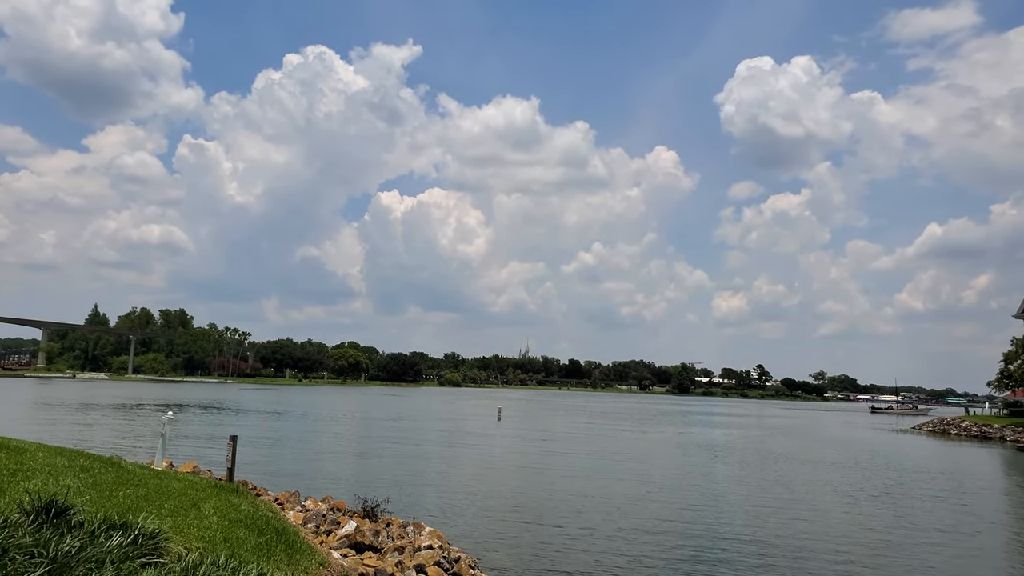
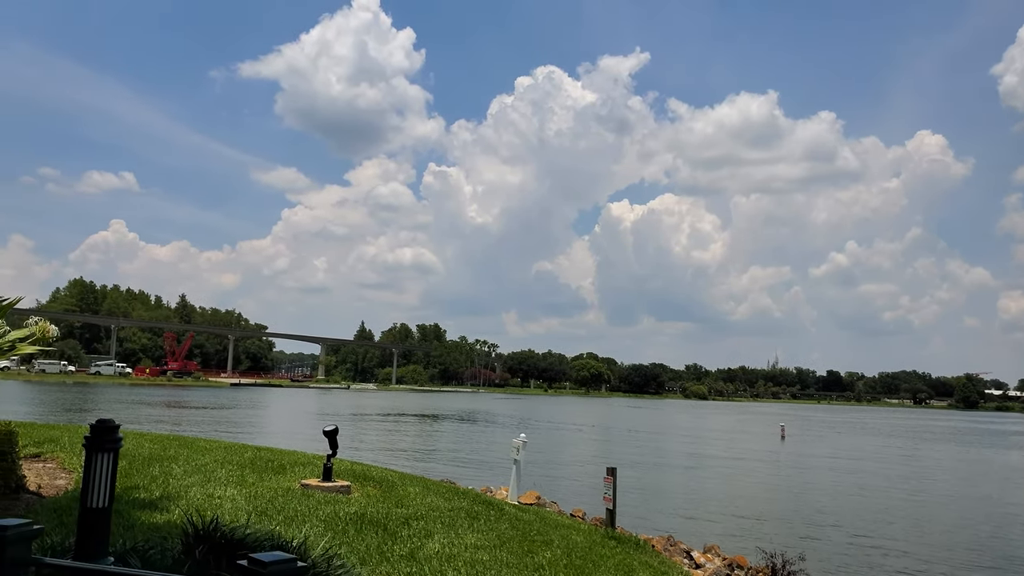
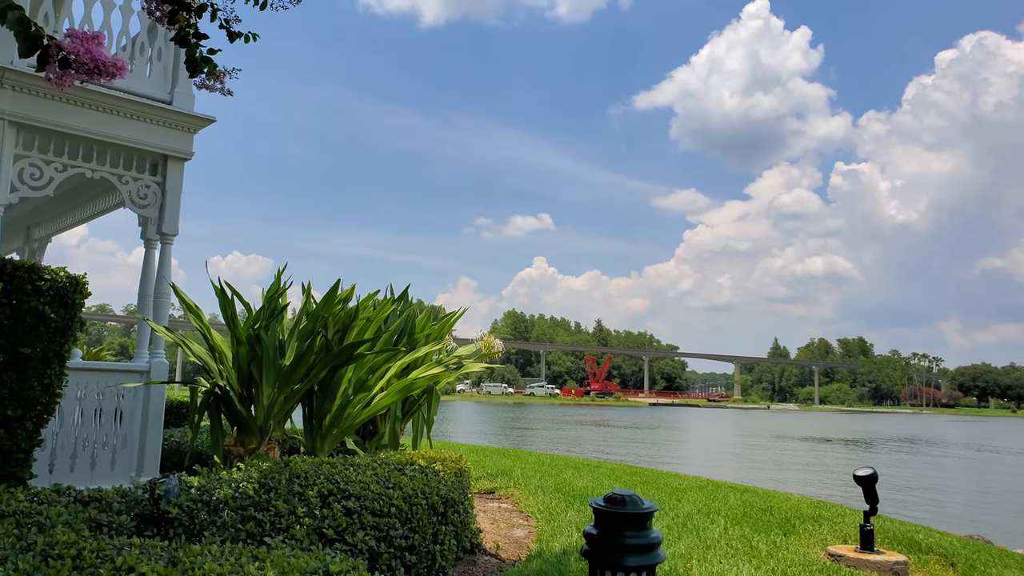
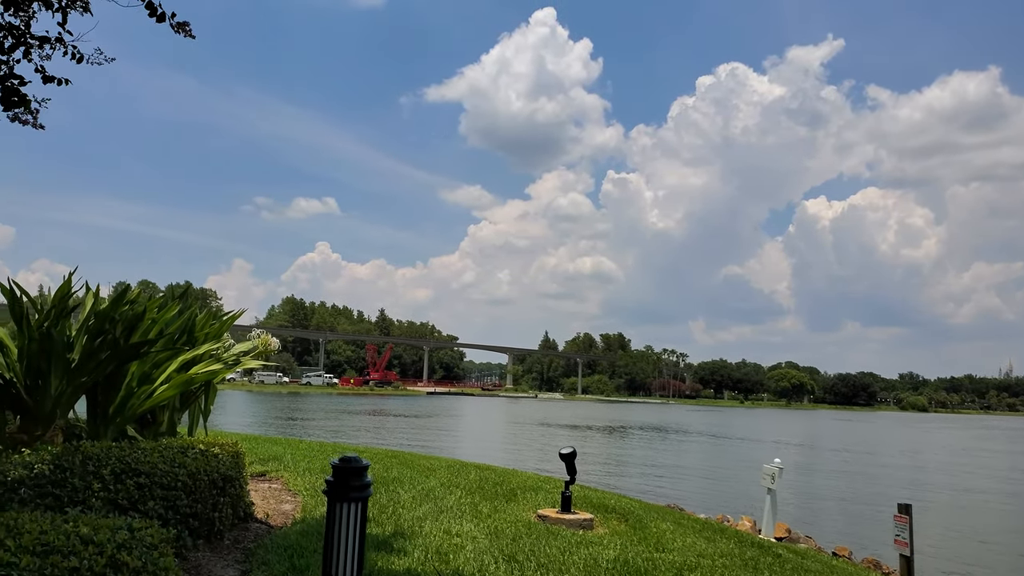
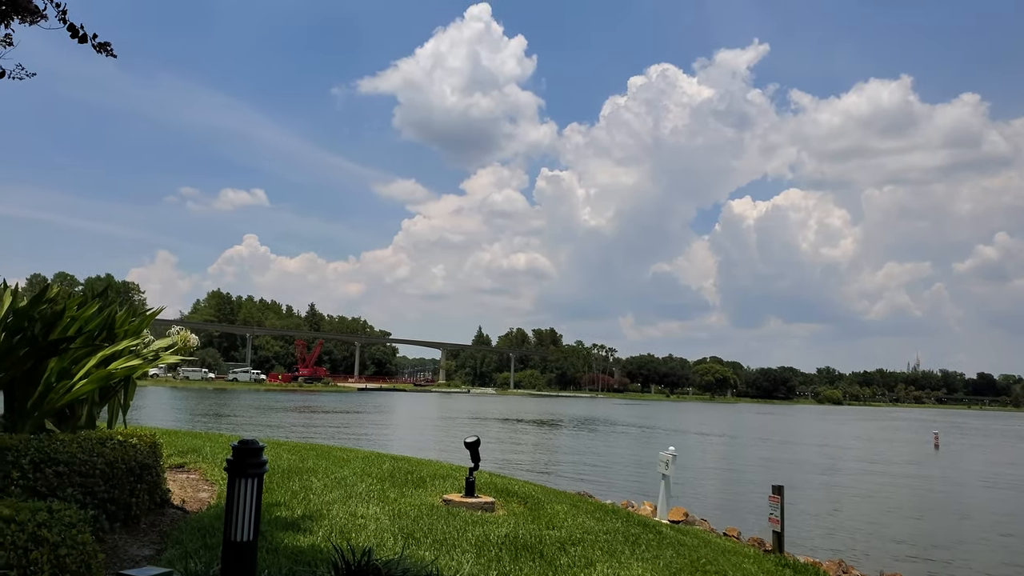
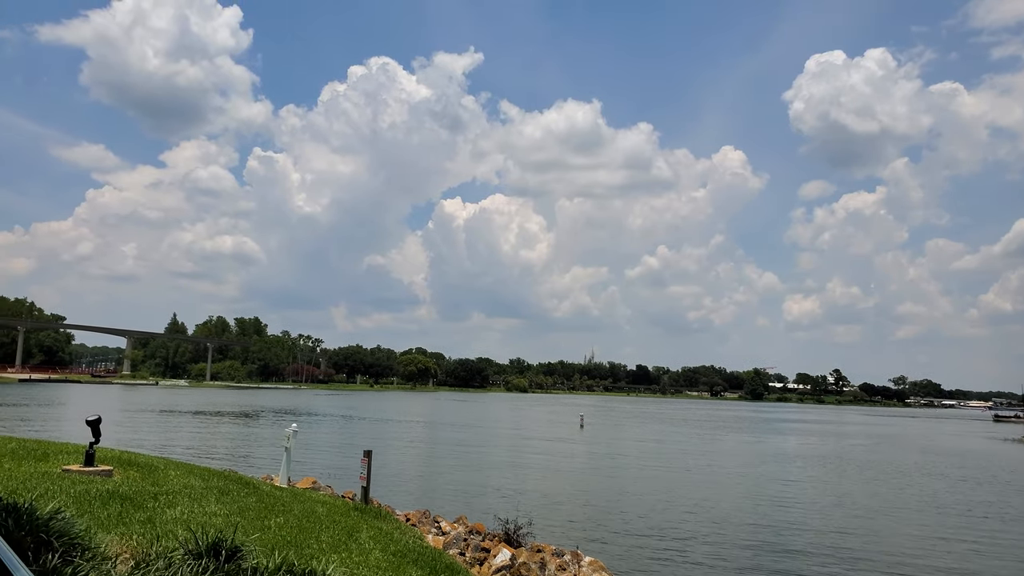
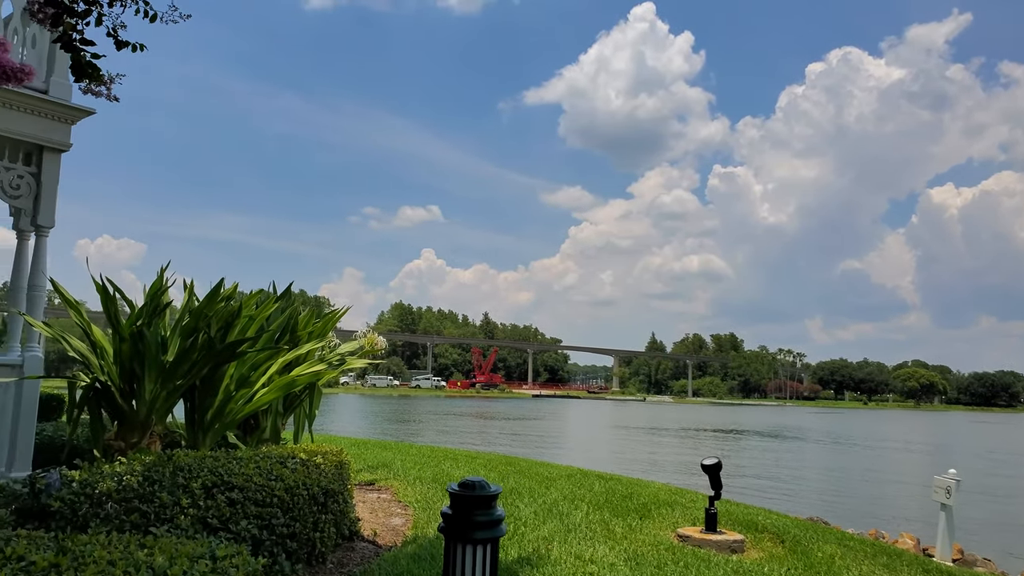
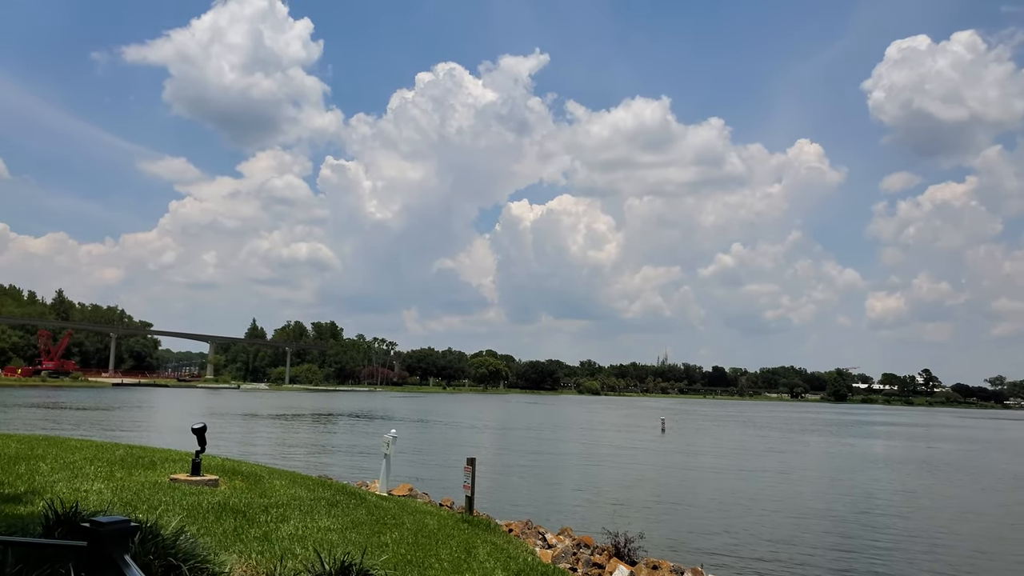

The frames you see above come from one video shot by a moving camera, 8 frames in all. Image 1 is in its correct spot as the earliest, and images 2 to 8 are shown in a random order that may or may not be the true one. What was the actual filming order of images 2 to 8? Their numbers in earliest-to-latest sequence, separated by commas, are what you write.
6, 8, 2, 5, 4, 7, 3
